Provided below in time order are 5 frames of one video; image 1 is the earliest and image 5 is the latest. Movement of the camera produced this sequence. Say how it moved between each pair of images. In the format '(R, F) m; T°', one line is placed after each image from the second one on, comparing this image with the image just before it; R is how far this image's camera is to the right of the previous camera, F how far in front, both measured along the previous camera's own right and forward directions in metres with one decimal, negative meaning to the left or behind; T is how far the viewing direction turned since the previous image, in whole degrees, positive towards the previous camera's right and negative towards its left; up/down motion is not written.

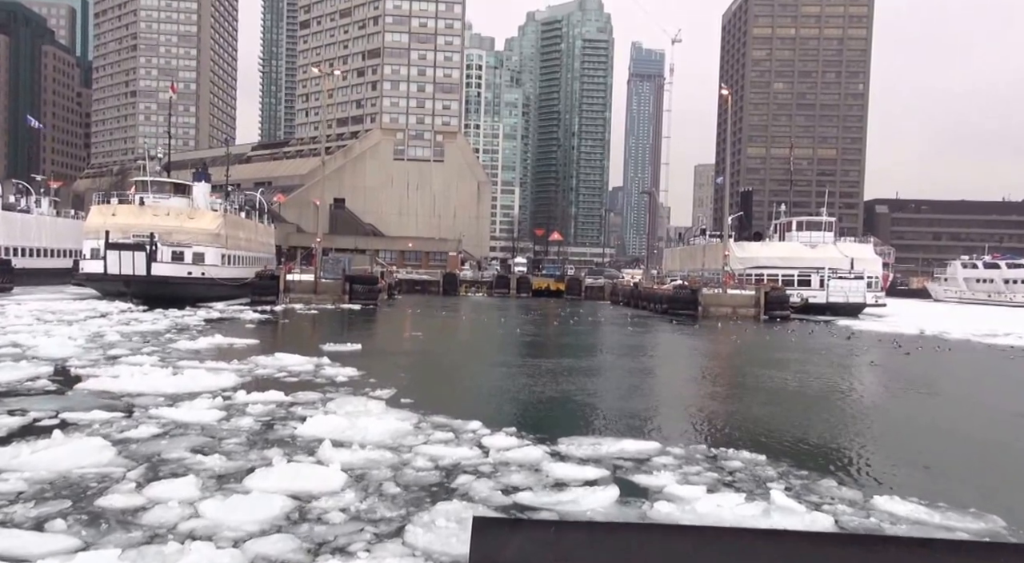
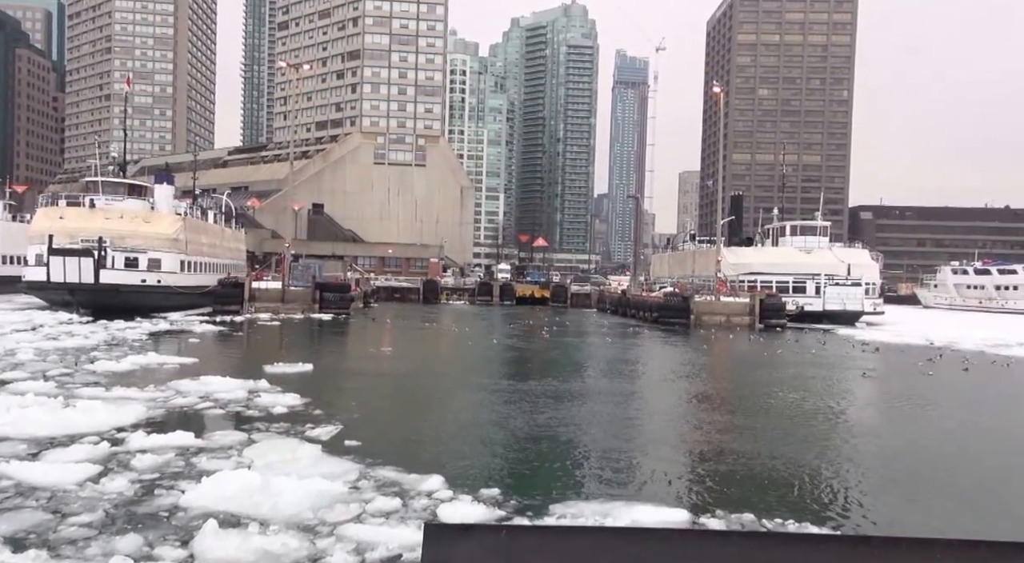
(+0.2, +2.4) m; +1°
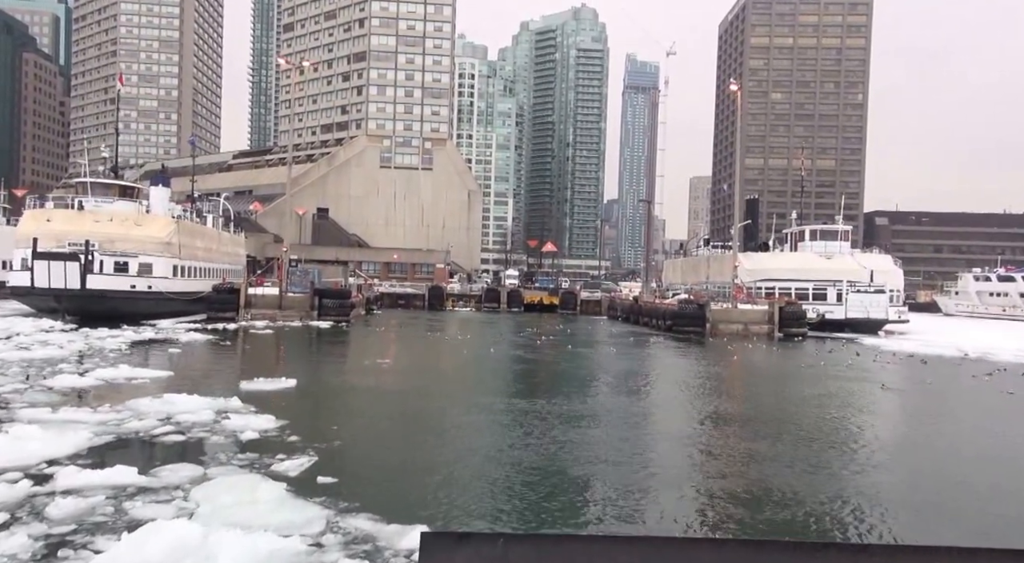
(+0.1, +1.5) m; -1°
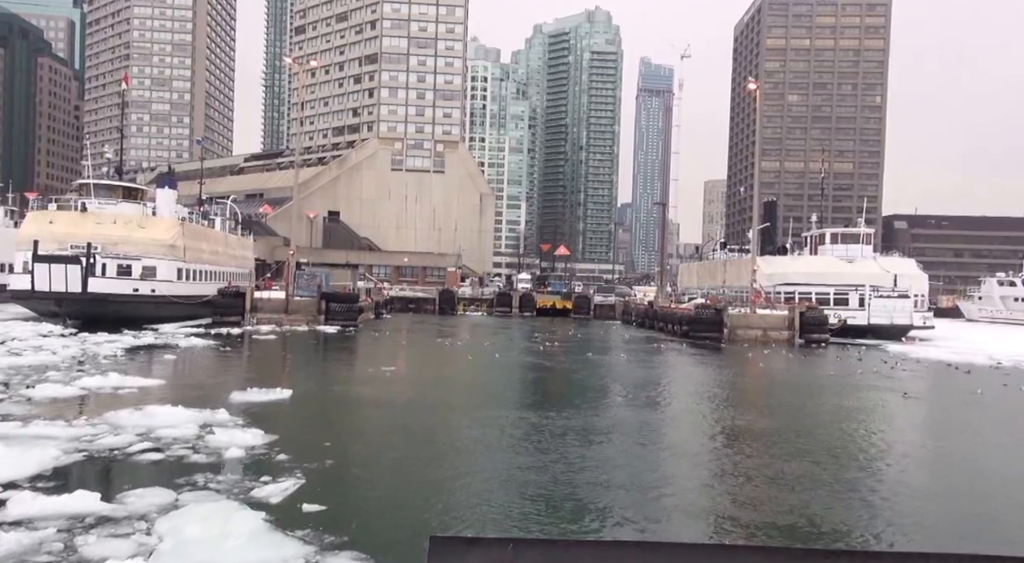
(0.0, +0.9) m; -1°
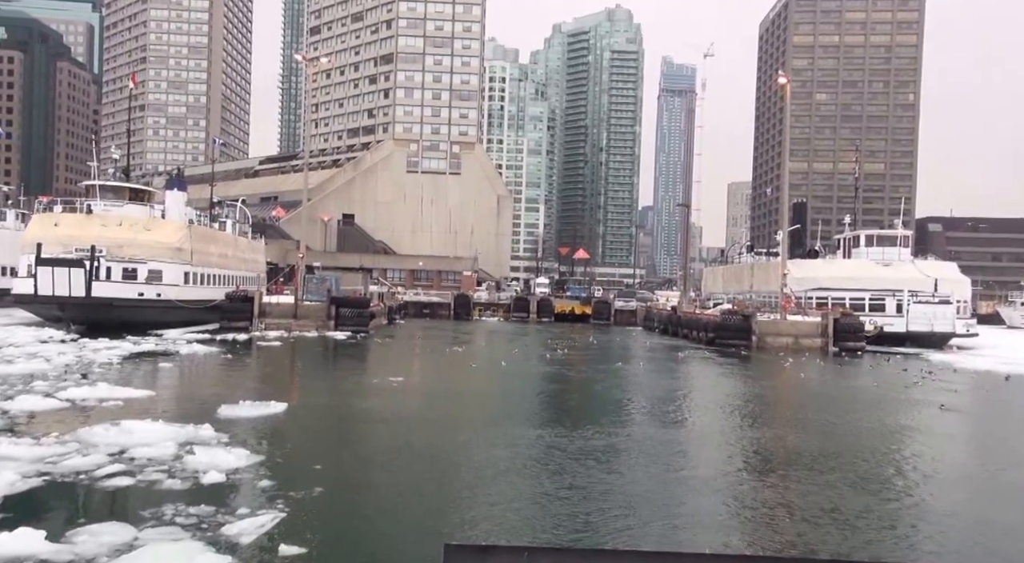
(-0.1, +1.5) m; -1°
